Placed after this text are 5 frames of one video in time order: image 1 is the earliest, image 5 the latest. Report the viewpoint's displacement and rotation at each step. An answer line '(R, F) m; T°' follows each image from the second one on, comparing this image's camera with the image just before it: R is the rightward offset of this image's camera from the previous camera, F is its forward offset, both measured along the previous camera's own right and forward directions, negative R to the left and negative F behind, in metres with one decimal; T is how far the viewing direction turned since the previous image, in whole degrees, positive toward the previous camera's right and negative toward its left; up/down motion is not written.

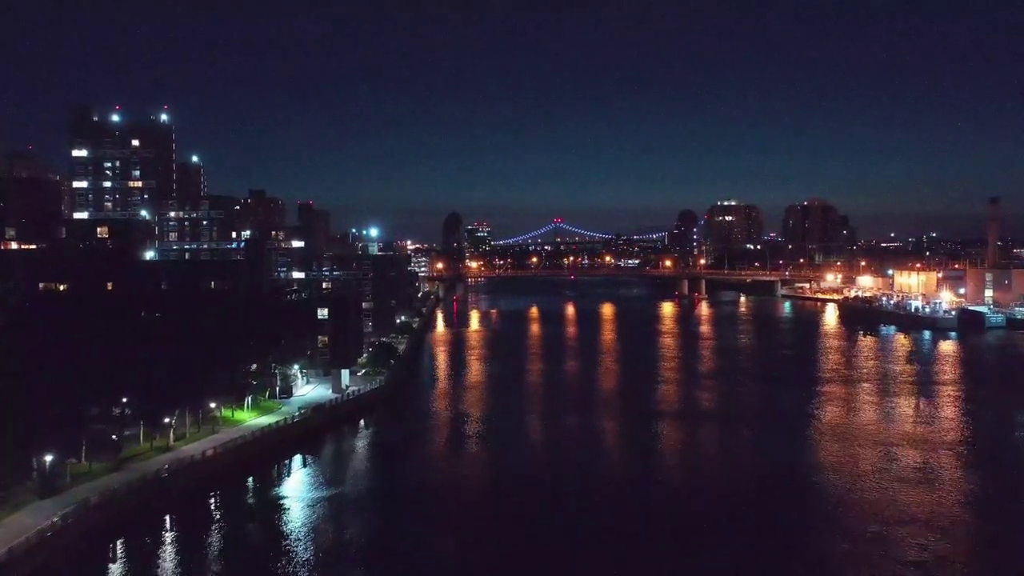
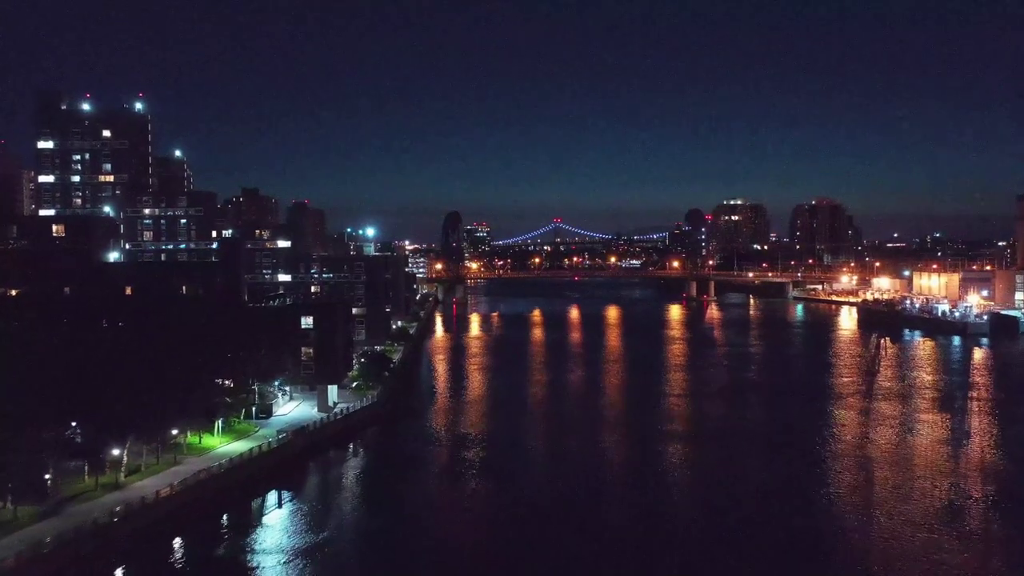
(-0.1, +1.2) m; 0°
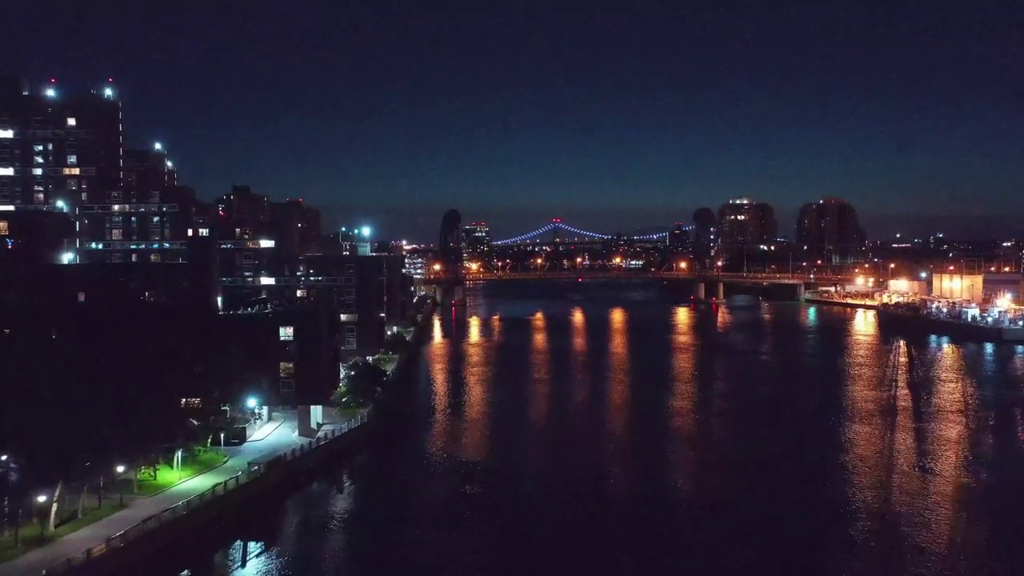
(-0.1, +1.2) m; 0°
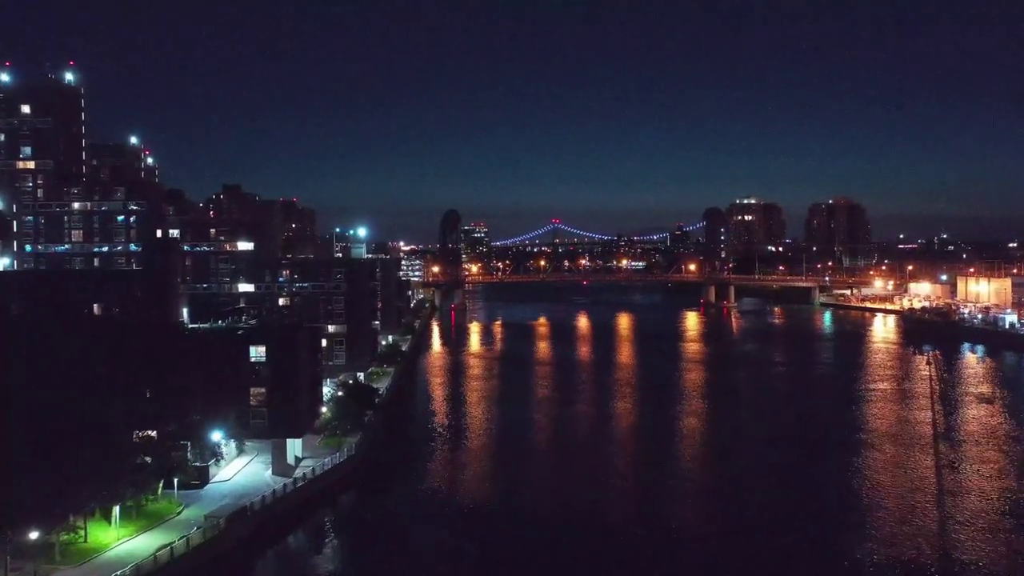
(-0.1, +1.3) m; 0°
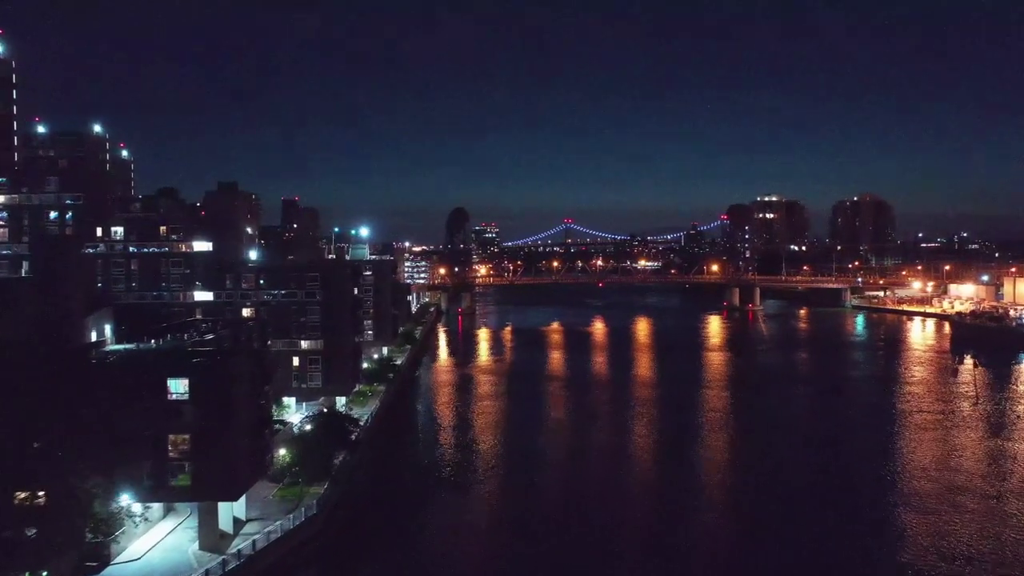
(0.0, +1.8) m; -1°
